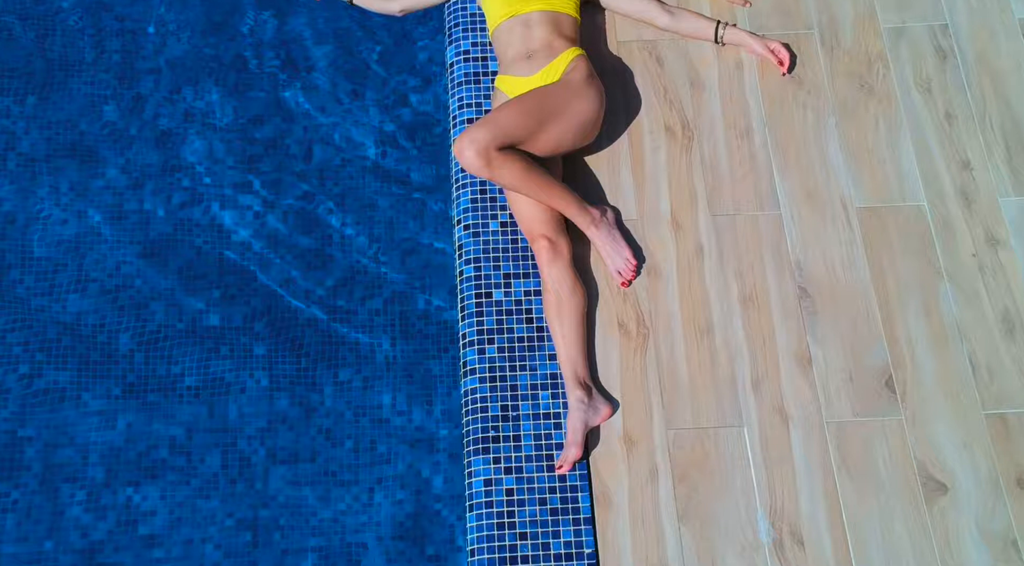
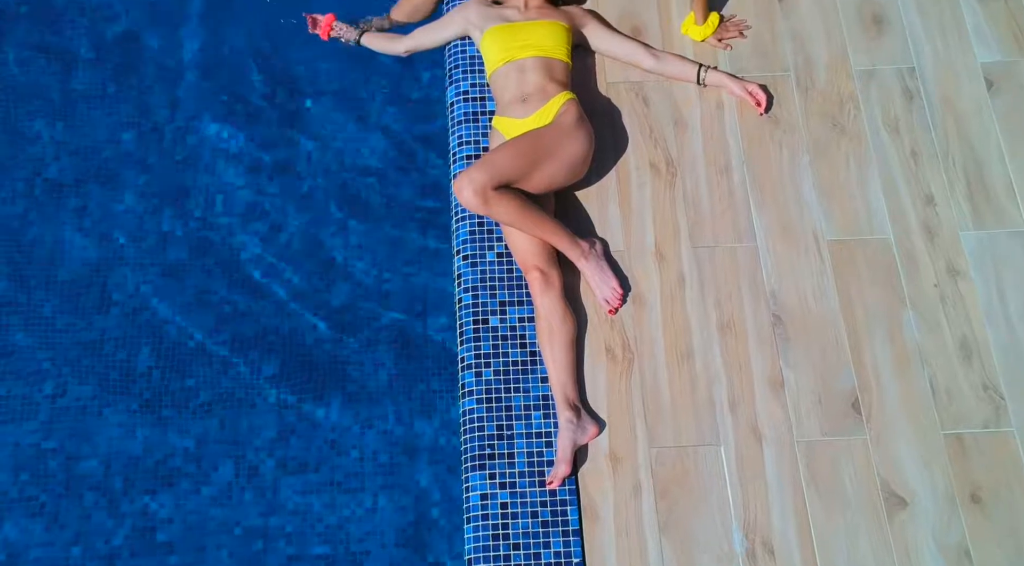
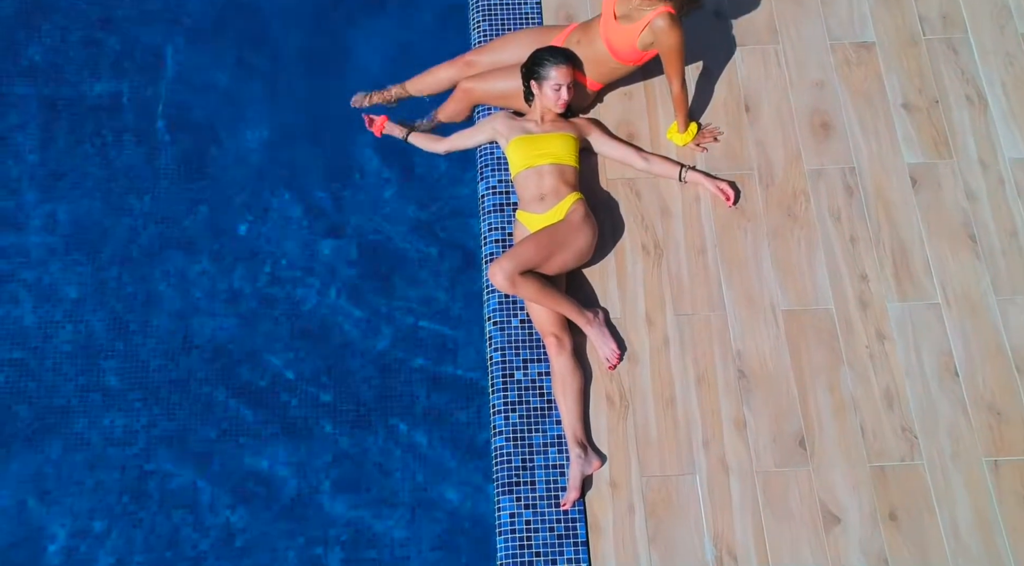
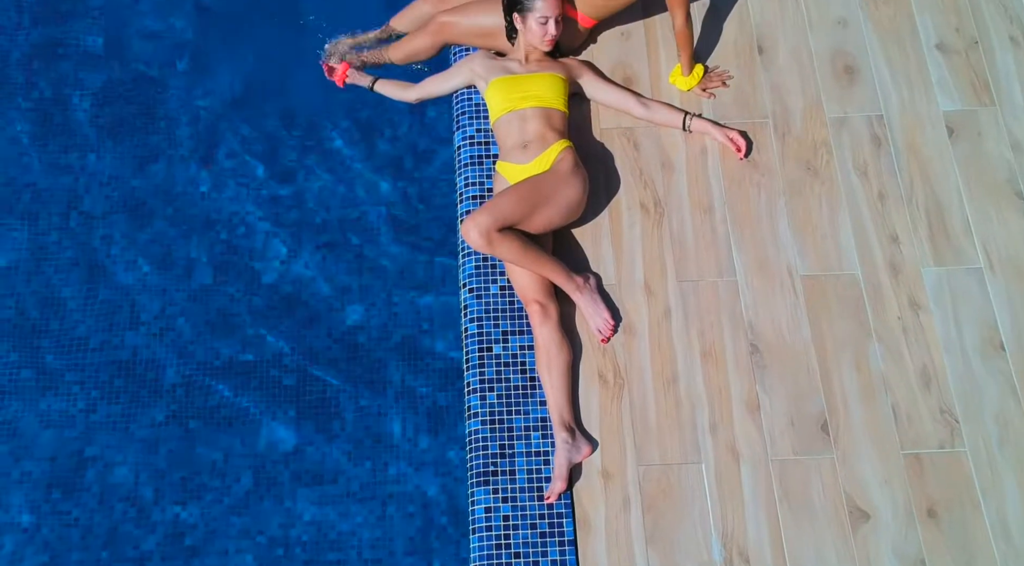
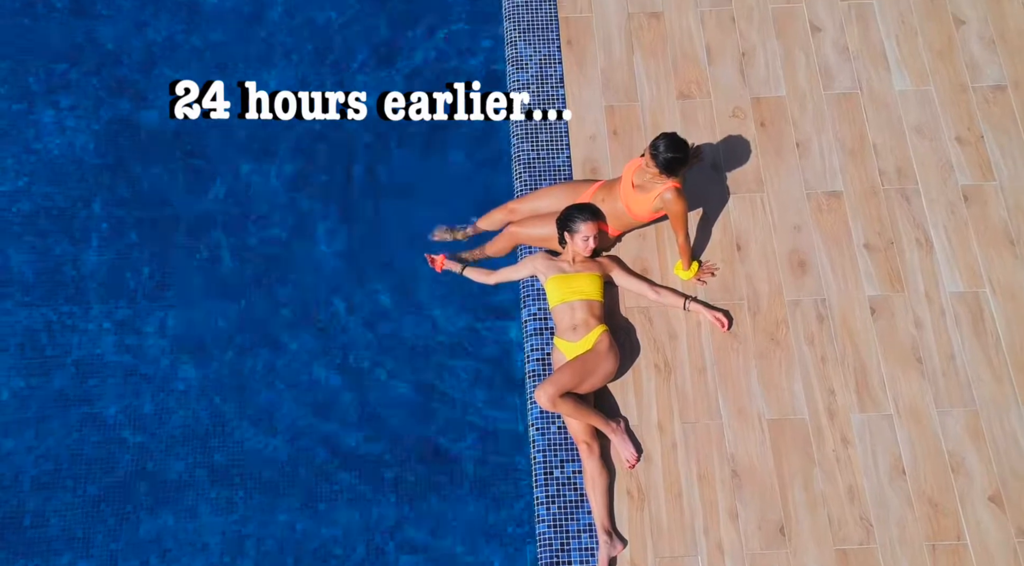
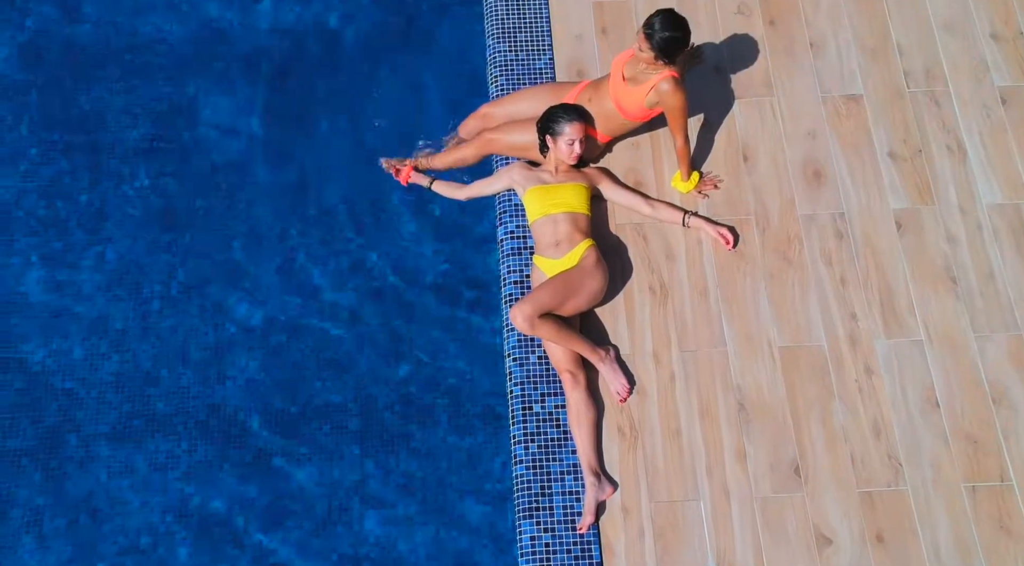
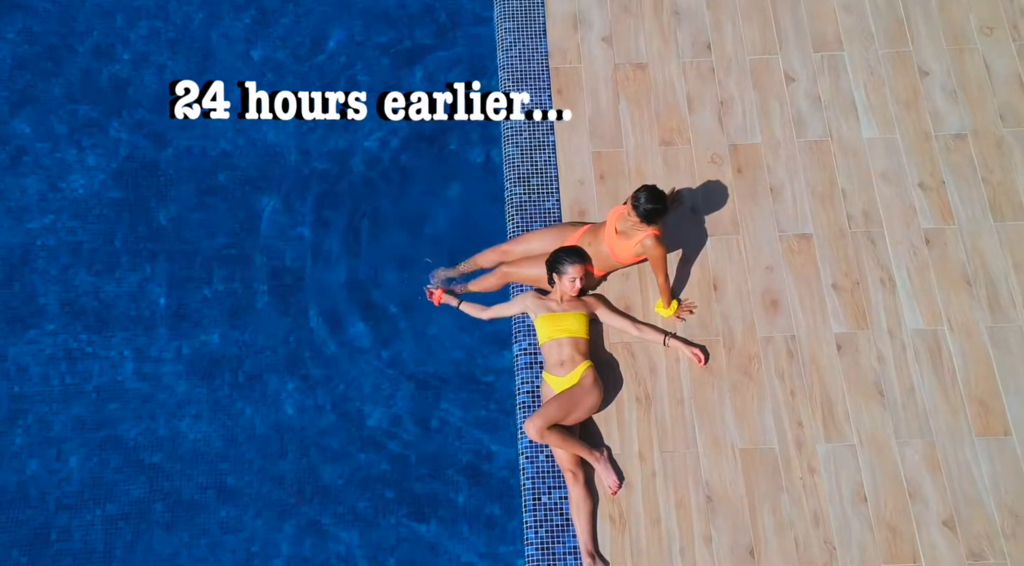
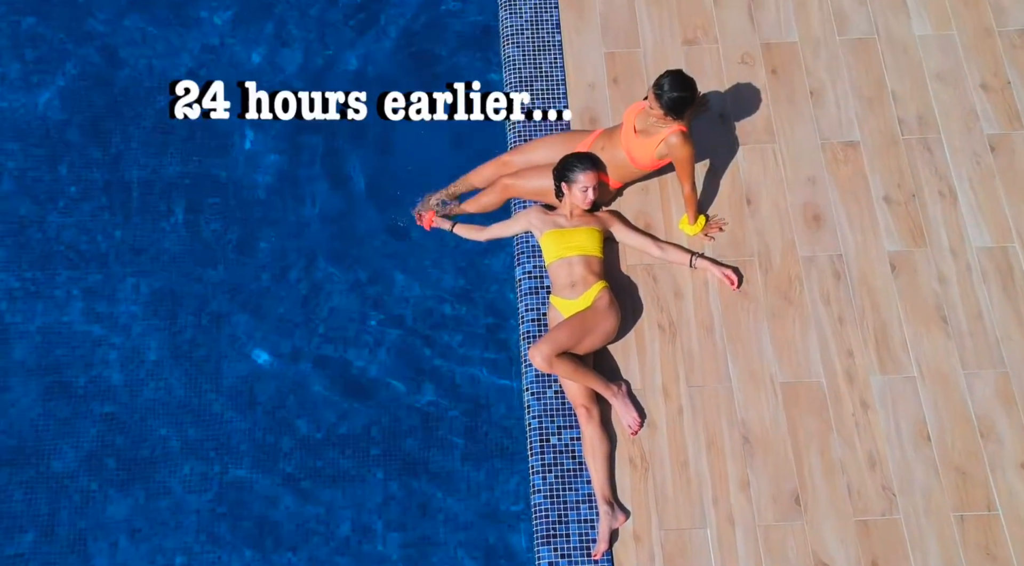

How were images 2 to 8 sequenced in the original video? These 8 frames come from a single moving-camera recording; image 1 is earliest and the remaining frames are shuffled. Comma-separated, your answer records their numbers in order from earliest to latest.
2, 4, 3, 6, 8, 5, 7
